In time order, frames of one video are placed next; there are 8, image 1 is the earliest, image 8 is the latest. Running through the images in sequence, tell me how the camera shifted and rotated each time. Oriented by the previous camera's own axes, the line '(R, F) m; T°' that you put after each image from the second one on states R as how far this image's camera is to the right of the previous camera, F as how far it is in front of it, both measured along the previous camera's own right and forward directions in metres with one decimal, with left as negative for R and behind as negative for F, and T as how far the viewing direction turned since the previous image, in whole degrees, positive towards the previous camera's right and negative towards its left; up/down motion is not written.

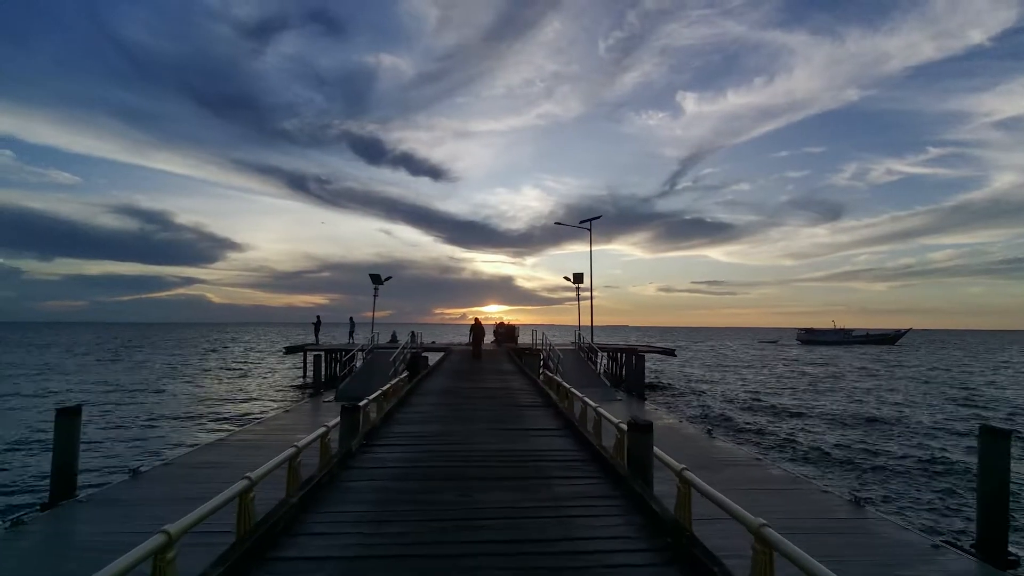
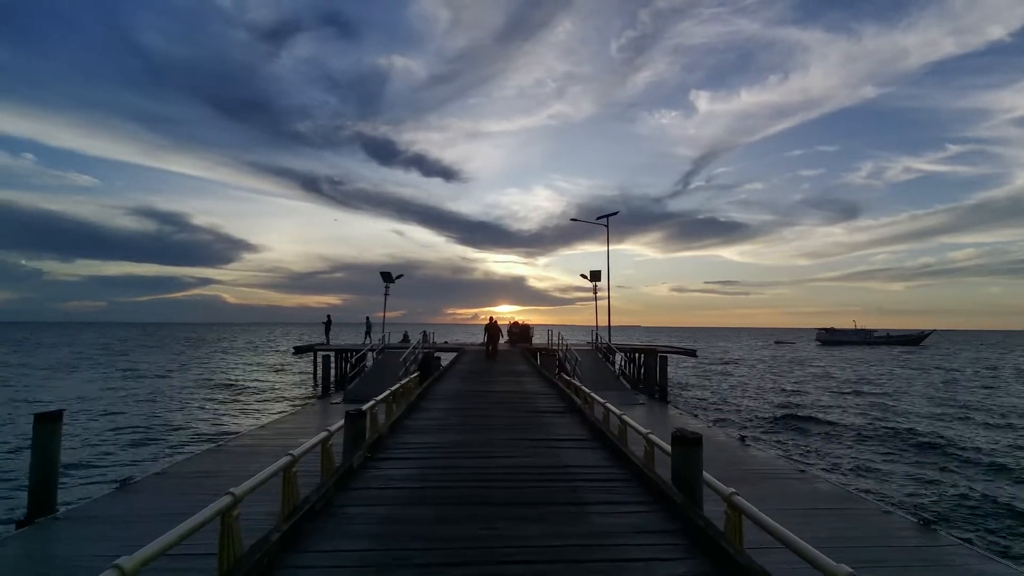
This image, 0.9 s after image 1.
(-0.1, +1.0) m; -1°
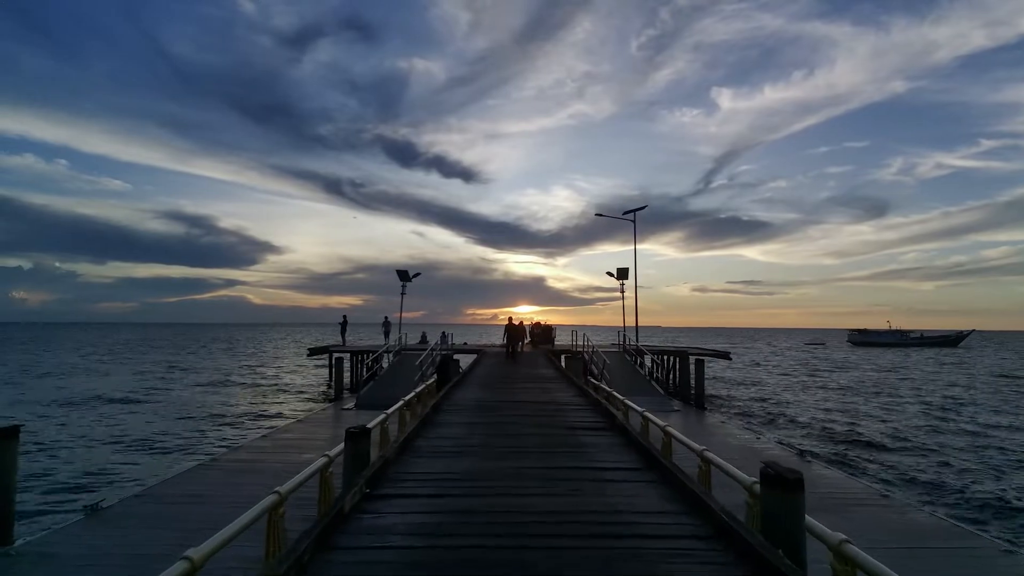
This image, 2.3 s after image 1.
(-0.1, +1.5) m; -2°
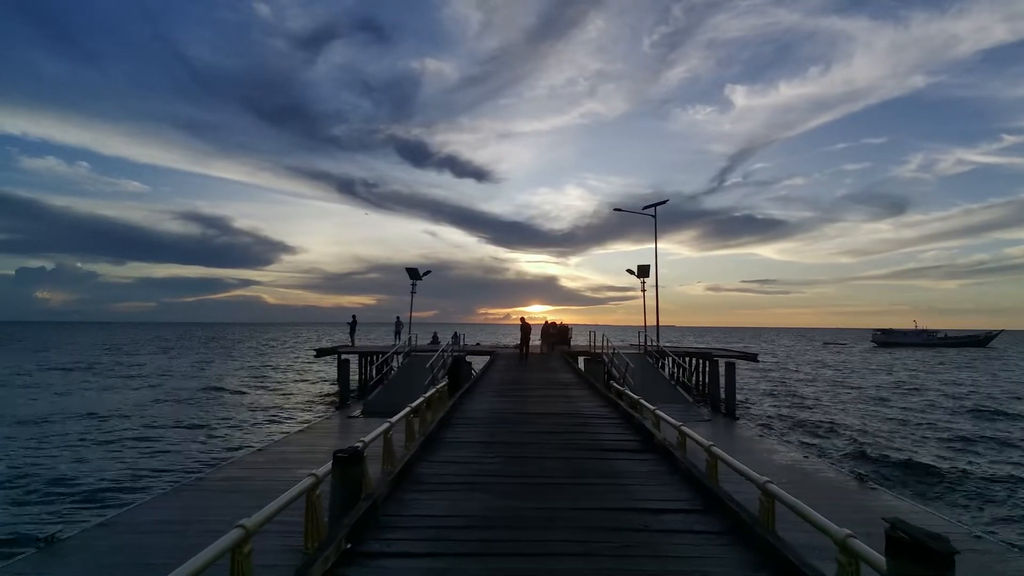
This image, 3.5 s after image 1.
(-0.1, +1.4) m; -1°
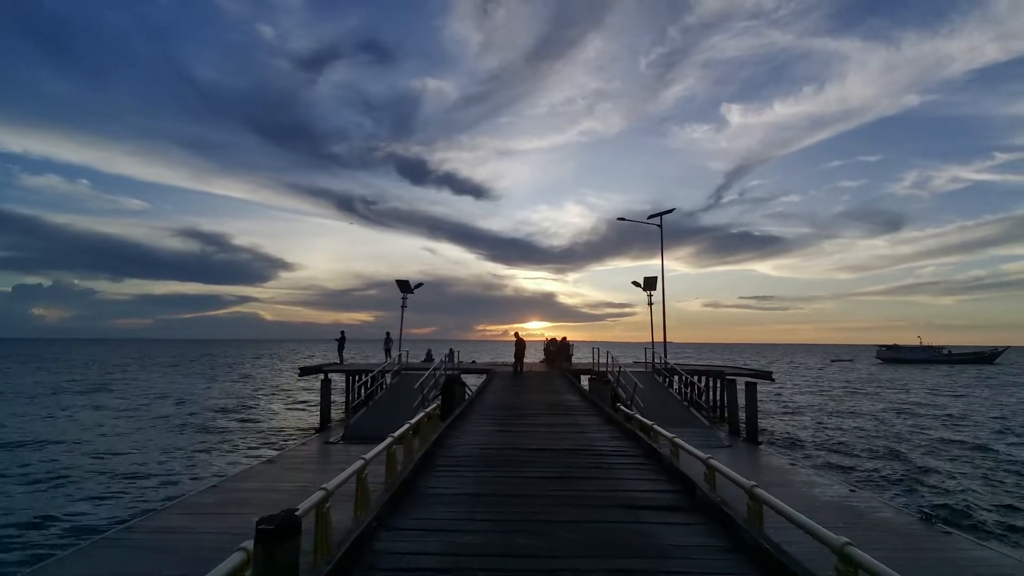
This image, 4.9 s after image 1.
(0.0, +1.8) m; 0°
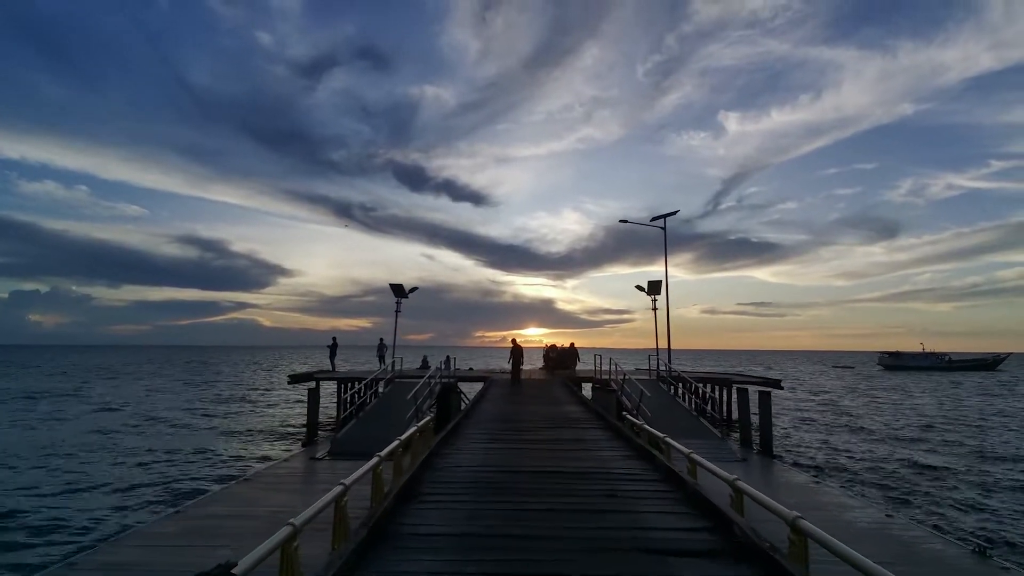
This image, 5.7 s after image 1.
(0.0, +1.1) m; 0°
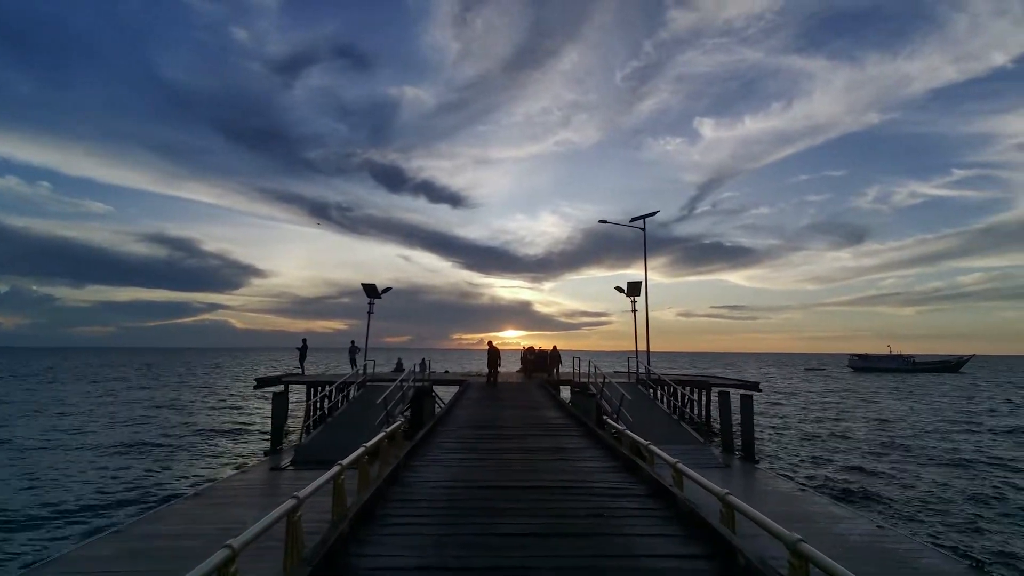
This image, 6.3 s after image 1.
(0.0, +0.7) m; +2°
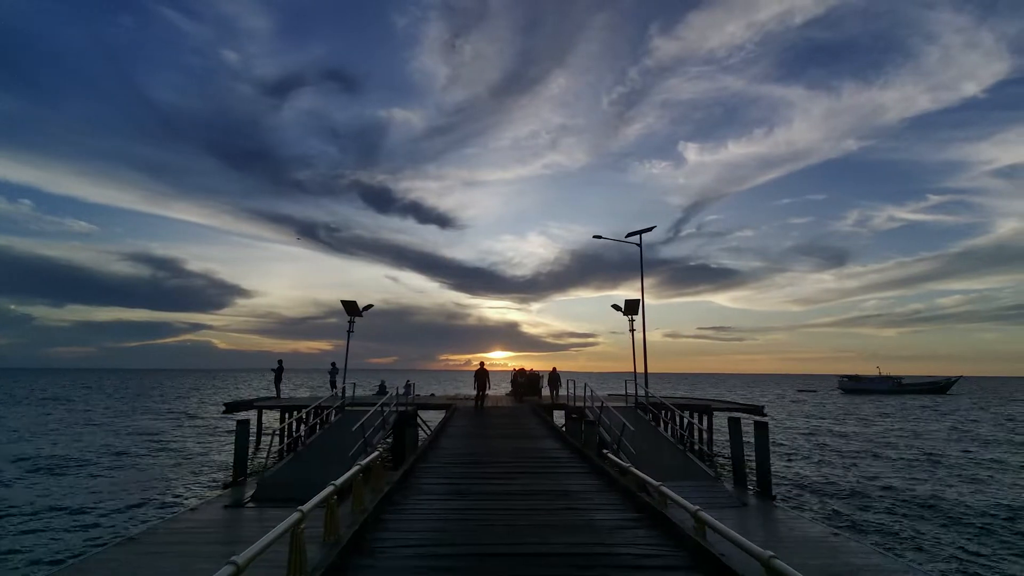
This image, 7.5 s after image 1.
(-0.1, +1.5) m; +1°
